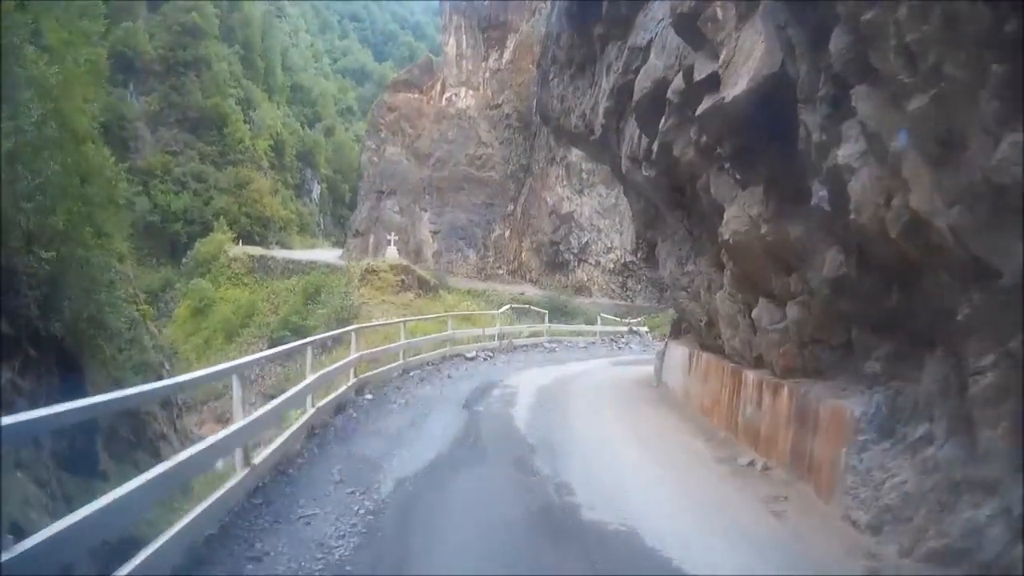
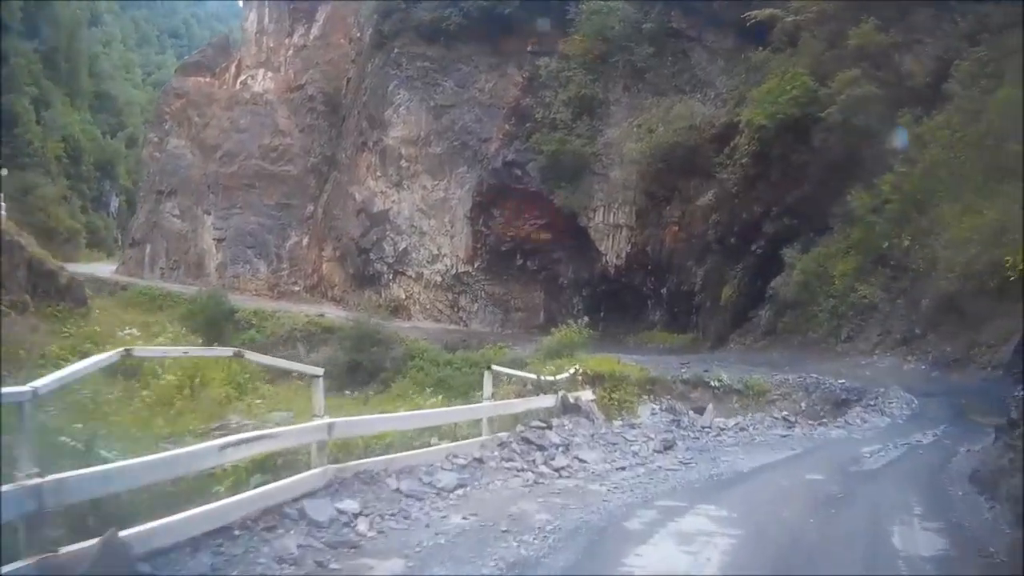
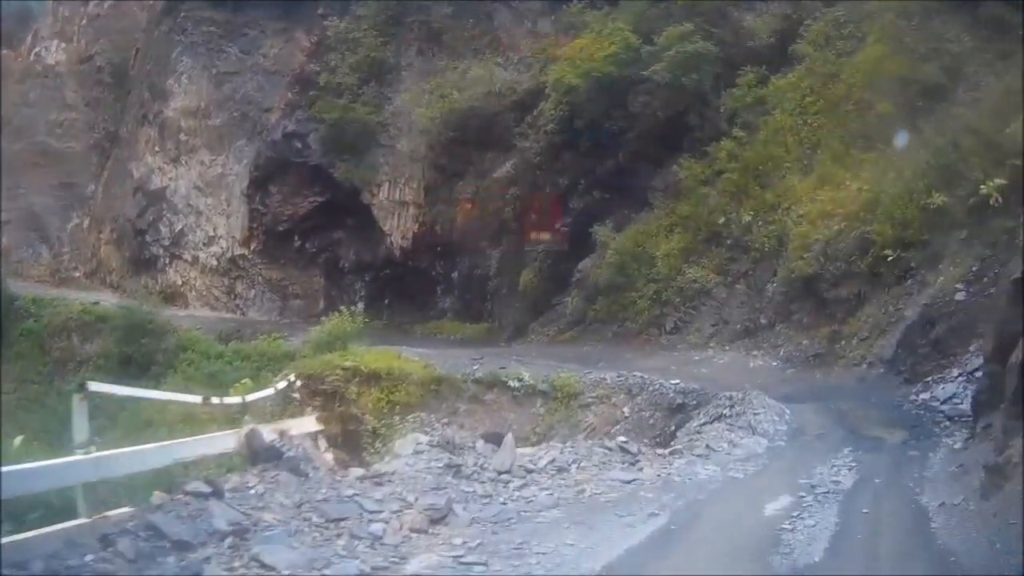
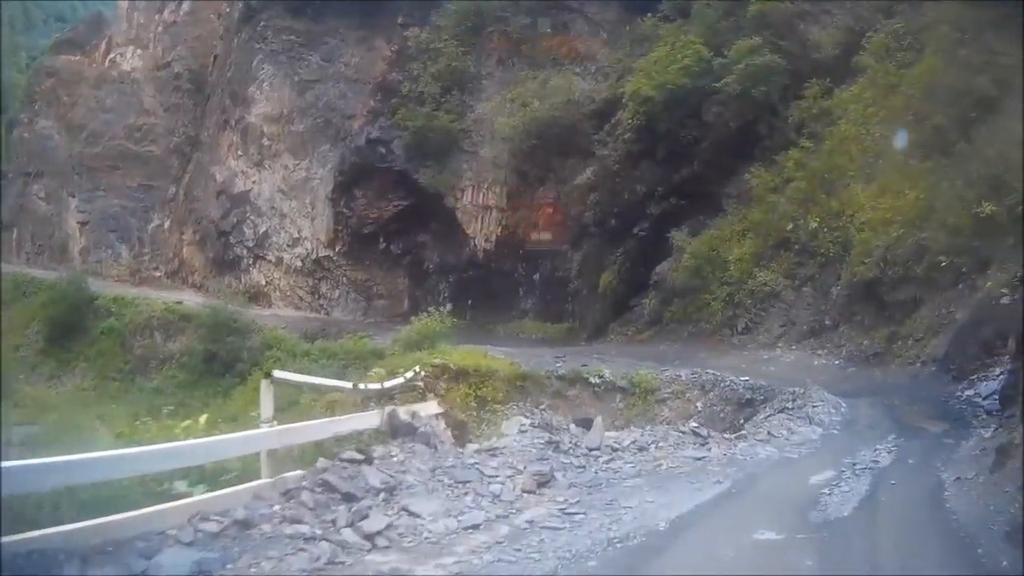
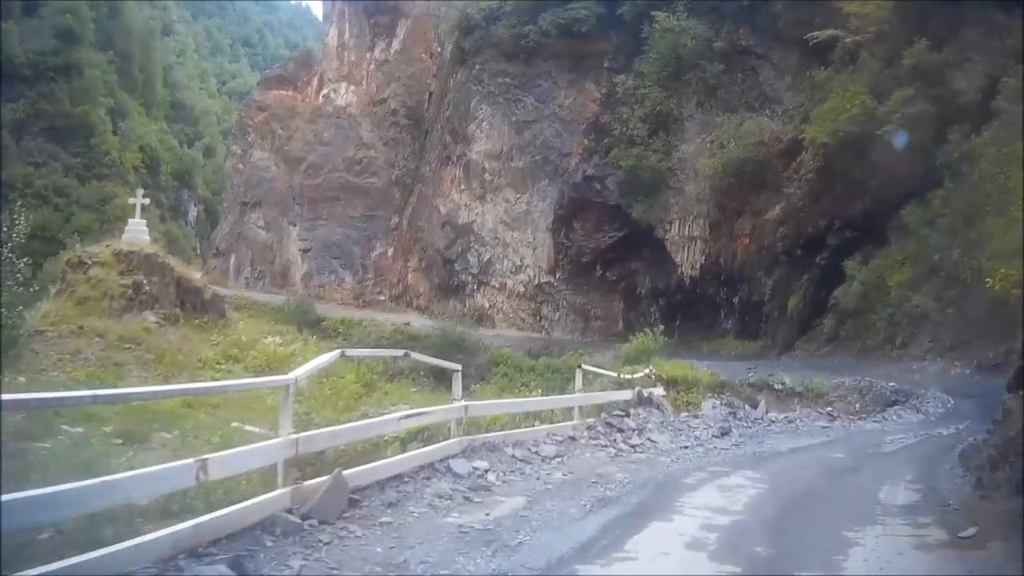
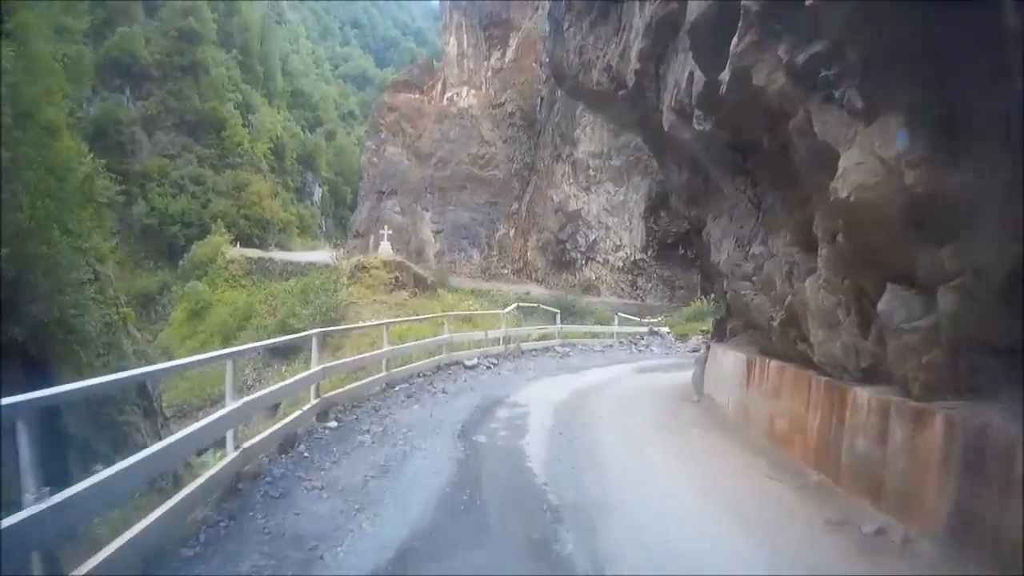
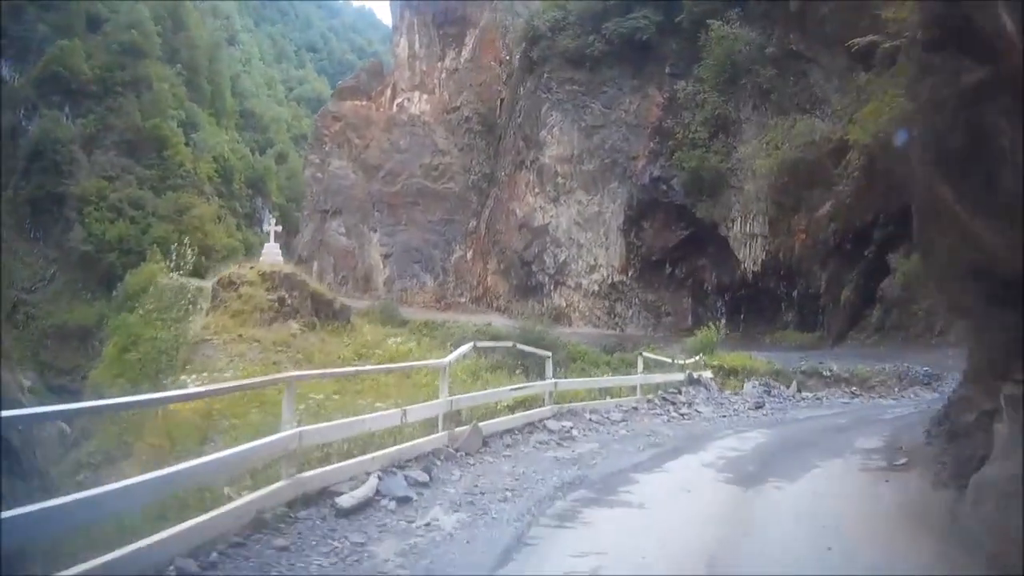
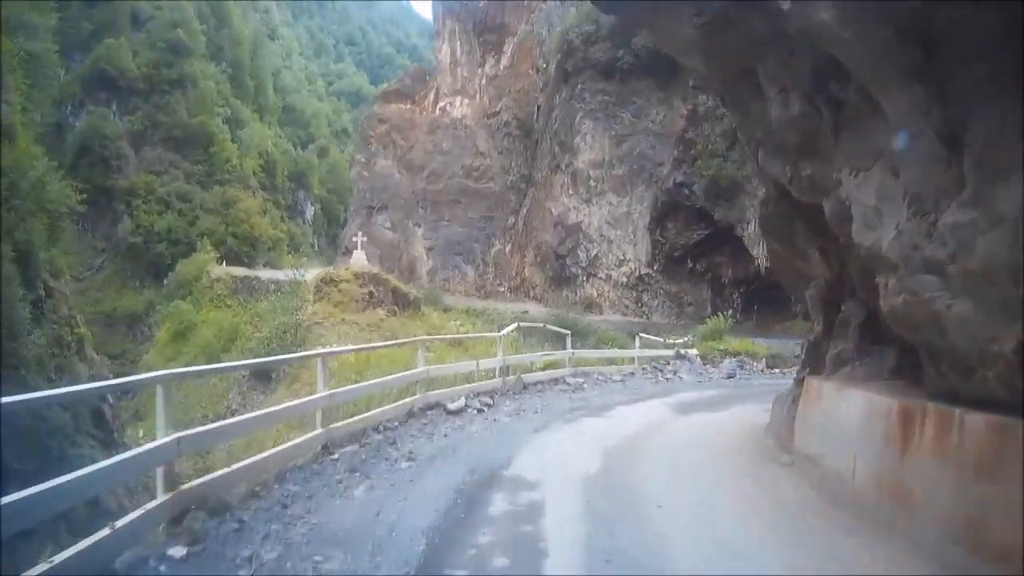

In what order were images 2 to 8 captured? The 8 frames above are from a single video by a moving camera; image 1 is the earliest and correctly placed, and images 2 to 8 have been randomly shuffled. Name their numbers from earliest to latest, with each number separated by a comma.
6, 8, 7, 5, 2, 4, 3
